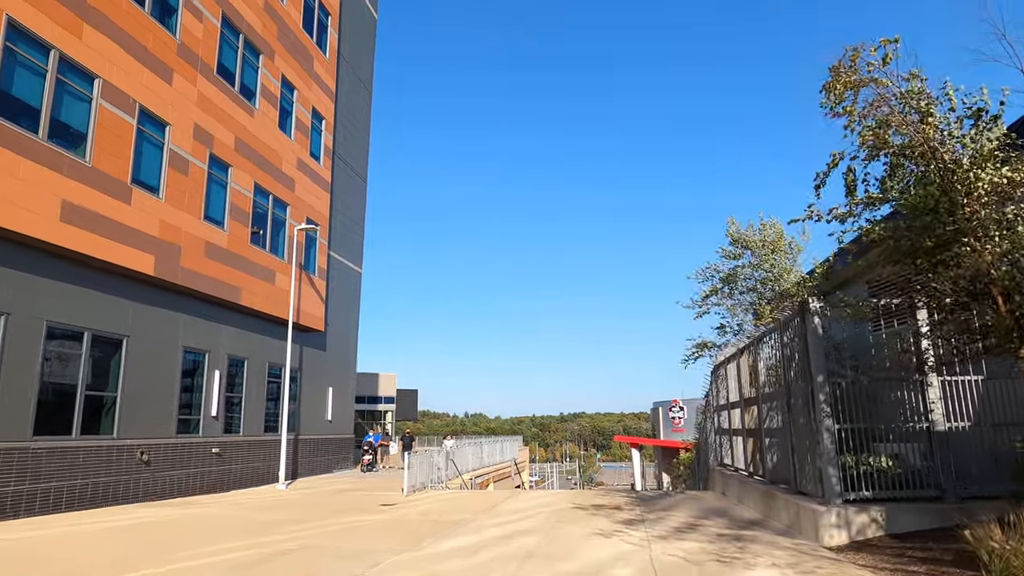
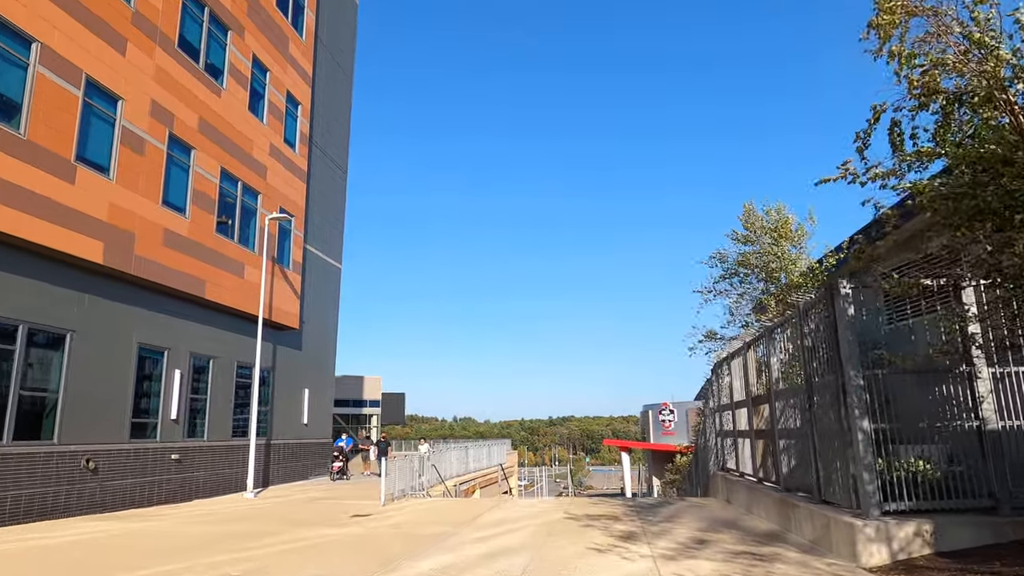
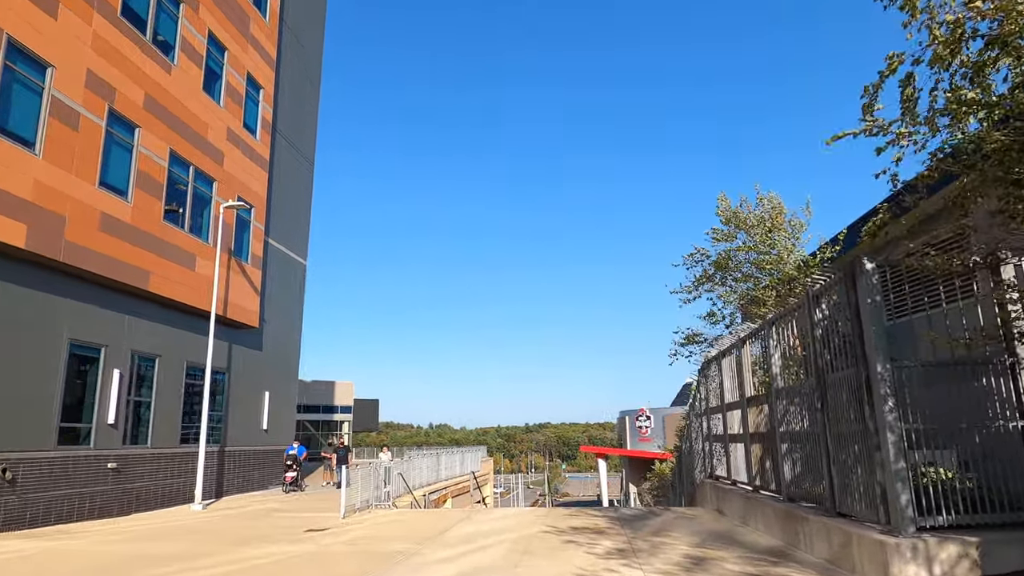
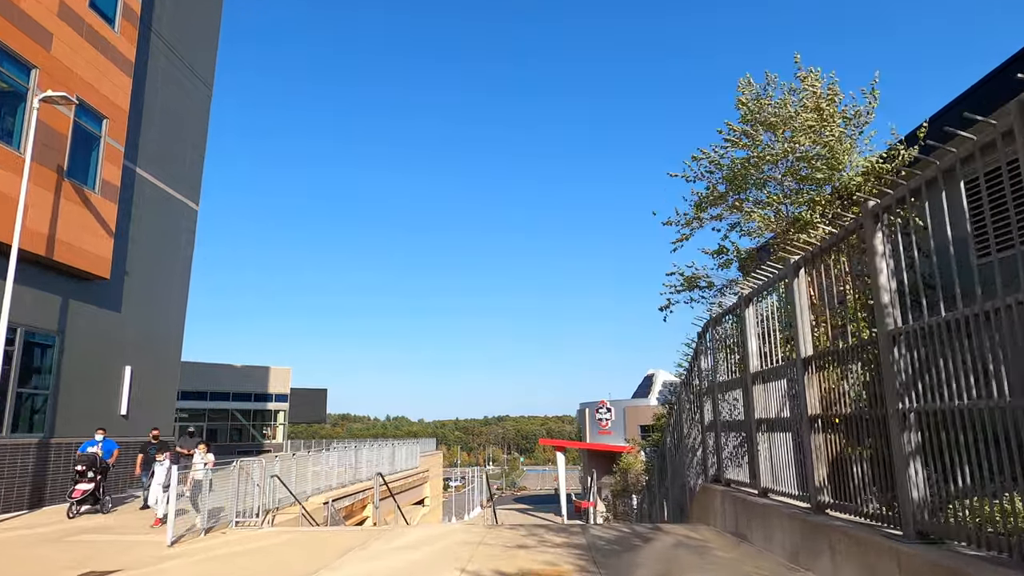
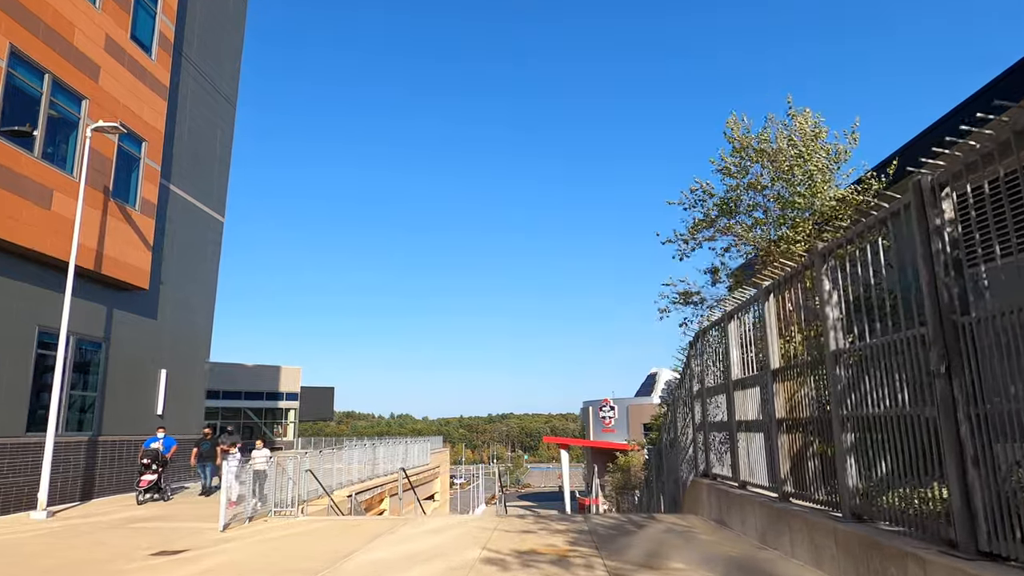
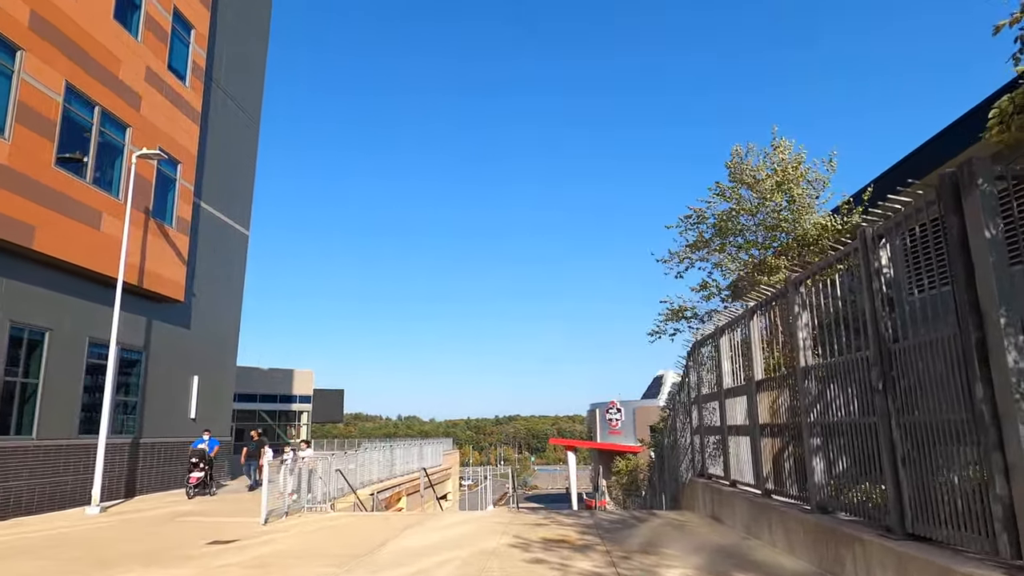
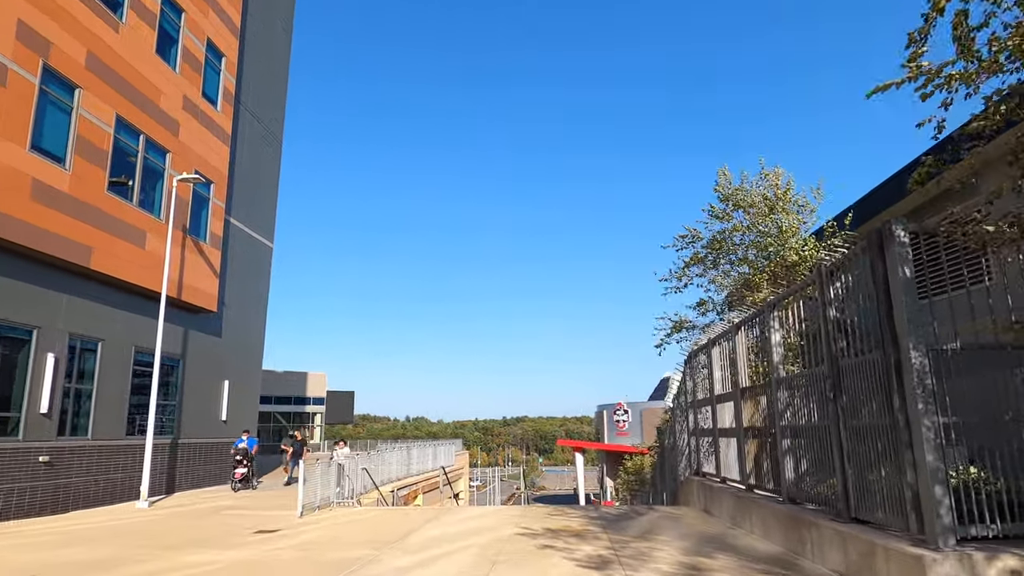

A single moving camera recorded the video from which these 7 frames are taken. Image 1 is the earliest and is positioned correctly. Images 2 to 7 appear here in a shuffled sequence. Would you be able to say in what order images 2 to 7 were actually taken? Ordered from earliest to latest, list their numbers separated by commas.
2, 3, 7, 6, 5, 4
